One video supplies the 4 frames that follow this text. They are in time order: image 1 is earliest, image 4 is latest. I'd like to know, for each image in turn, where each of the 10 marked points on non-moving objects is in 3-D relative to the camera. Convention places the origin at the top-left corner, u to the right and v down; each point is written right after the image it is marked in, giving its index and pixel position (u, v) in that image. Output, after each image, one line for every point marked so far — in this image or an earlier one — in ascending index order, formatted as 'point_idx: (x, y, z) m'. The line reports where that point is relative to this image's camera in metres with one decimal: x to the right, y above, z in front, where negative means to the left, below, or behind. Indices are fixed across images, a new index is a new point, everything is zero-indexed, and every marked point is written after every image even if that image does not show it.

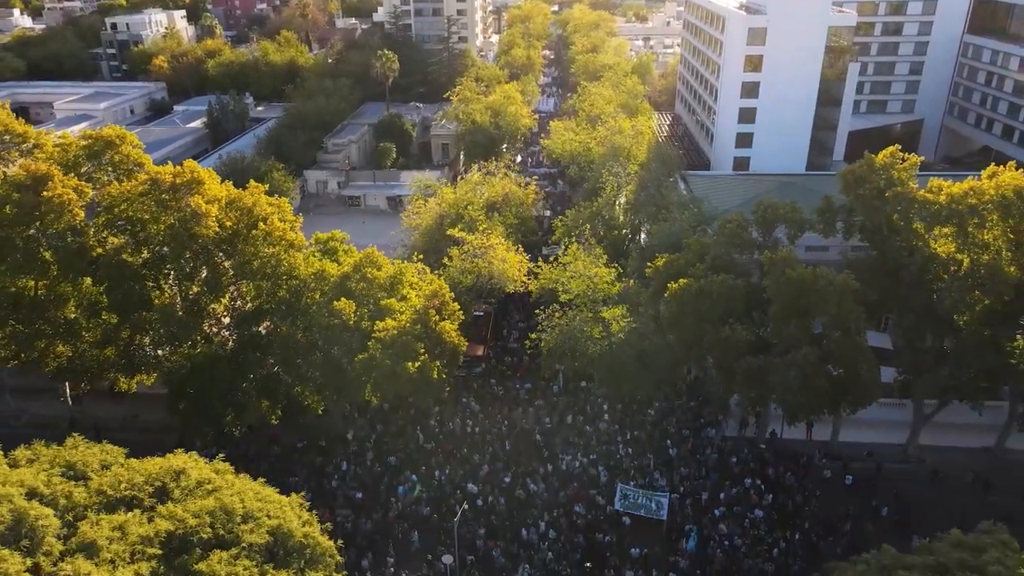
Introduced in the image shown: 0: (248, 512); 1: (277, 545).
0: (-5.2, -4.4, +14.2) m
1: (-4.5, -5.0, +14.0) m
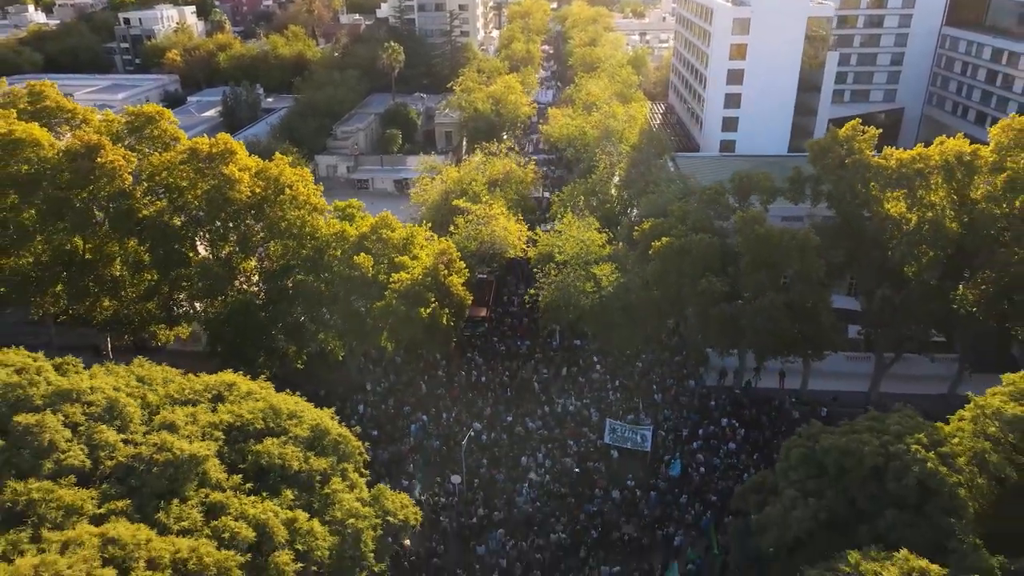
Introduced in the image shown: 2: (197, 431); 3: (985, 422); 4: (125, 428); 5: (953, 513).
0: (-5.1, -2.9, +17.0) m
1: (-4.5, -3.5, +16.8) m
2: (-6.6, -3.0, +15.2) m
3: (+8.7, -2.4, +13.4) m
4: (-7.7, -2.8, +14.6) m
5: (+7.3, -3.7, +12.0) m
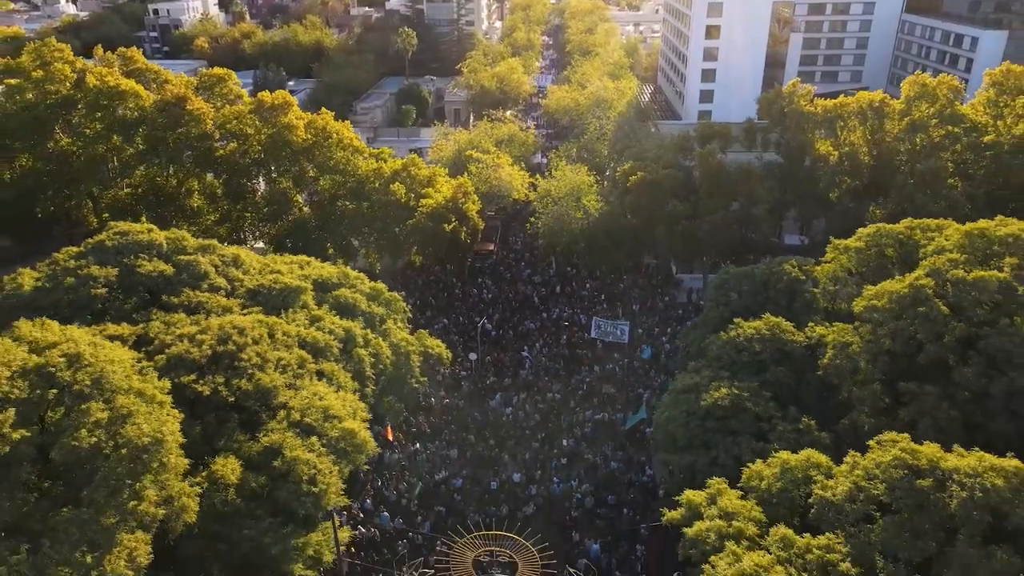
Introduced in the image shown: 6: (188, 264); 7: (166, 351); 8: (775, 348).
0: (-5.0, +0.3, +23.2) m
1: (-4.3, -0.2, +23.1) m
2: (-6.4, +0.3, +21.5) m
3: (+8.9, +0.9, +19.6) m
4: (-7.6, +0.5, +20.8) m
5: (+7.4, -0.4, +18.2) m
6: (-8.7, +0.6, +19.6) m
7: (-7.5, -1.4, +15.8) m
8: (+5.8, -1.3, +16.2) m
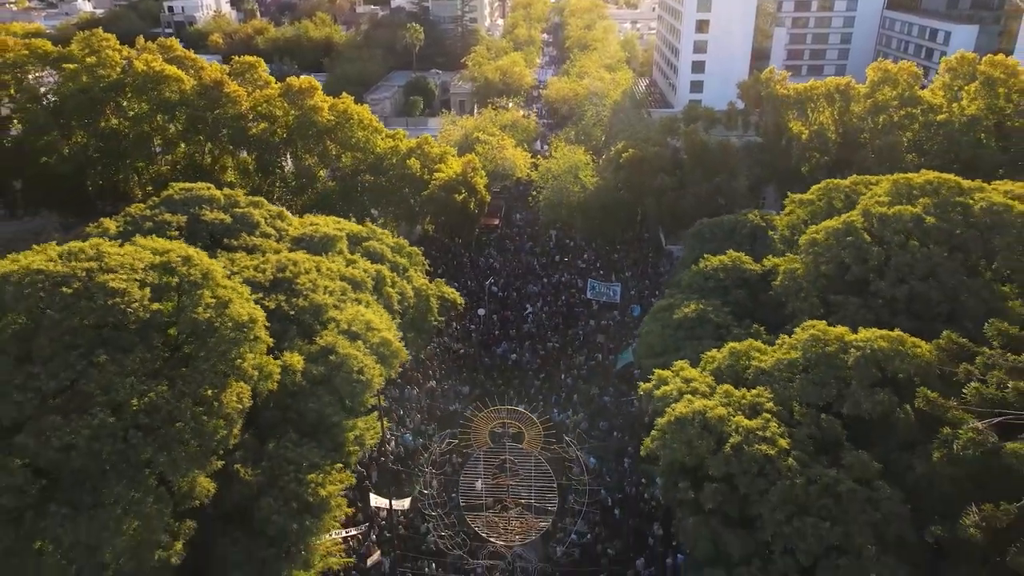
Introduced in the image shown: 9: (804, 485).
0: (-4.8, +2.0, +26.7) m
1: (-4.1, +1.4, +26.6) m
2: (-6.2, +2.0, +25.0) m
3: (+9.0, +2.5, +23.1) m
4: (-7.4, +2.1, +24.3) m
5: (+7.6, +1.2, +21.7) m
6: (-8.5, +2.3, +23.1) m
7: (-7.3, +0.3, +19.3) m
8: (+6.0, +0.3, +19.7) m
9: (+4.8, -3.2, +12.1) m
